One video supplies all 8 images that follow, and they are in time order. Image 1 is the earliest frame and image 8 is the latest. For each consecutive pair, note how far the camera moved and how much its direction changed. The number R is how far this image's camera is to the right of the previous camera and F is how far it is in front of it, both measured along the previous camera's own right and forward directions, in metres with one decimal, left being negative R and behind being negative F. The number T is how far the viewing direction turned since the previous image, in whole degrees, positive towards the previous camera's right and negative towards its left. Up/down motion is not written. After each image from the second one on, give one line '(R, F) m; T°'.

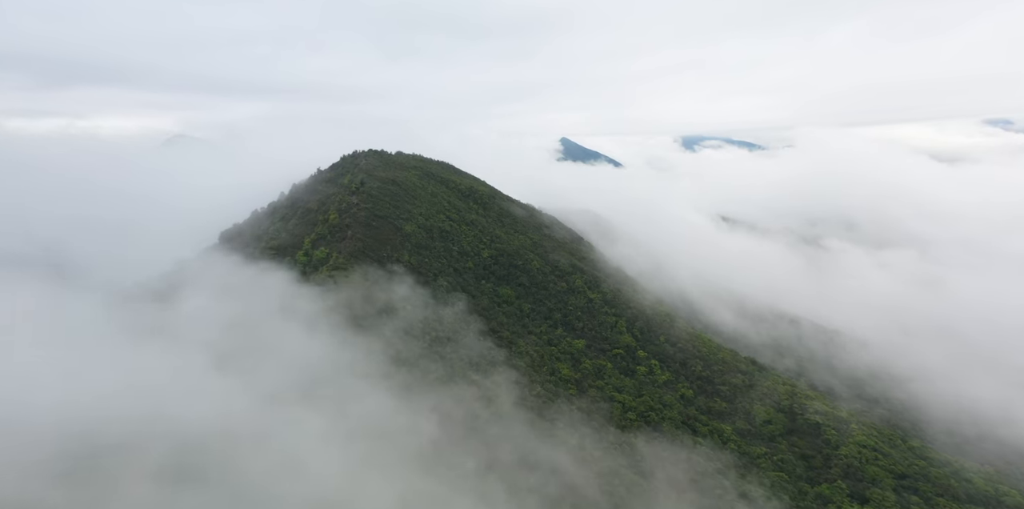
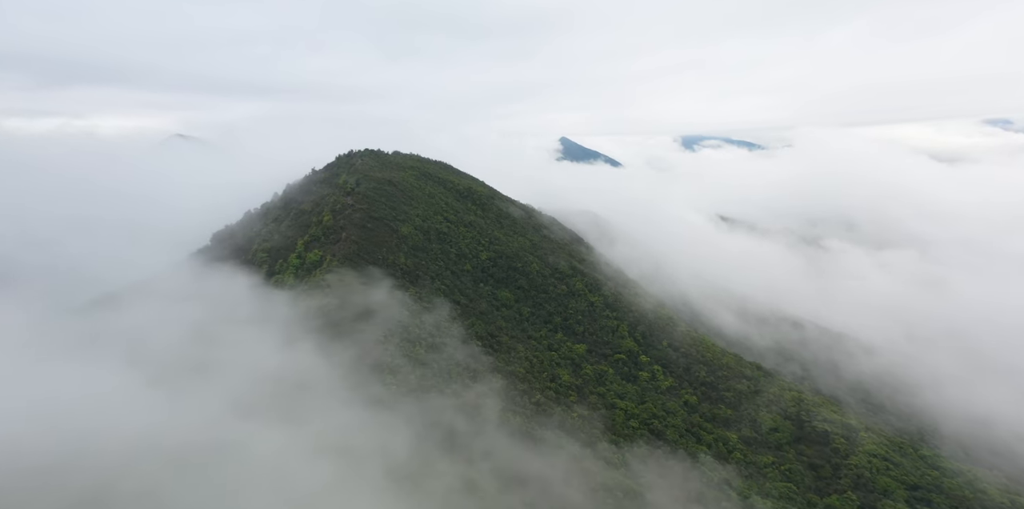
(+0.1, +1.7) m; 0°
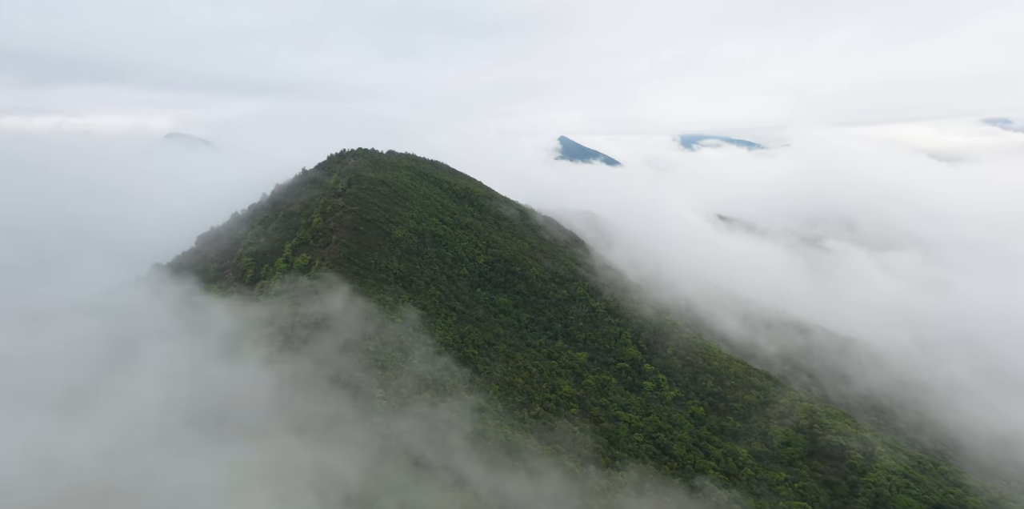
(+0.1, +2.9) m; 0°
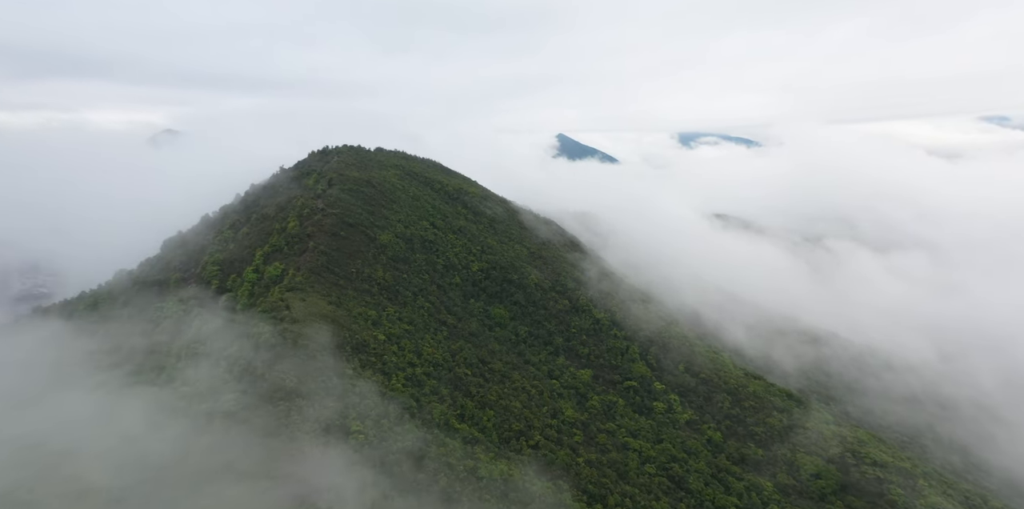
(+0.1, +5.8) m; 0°
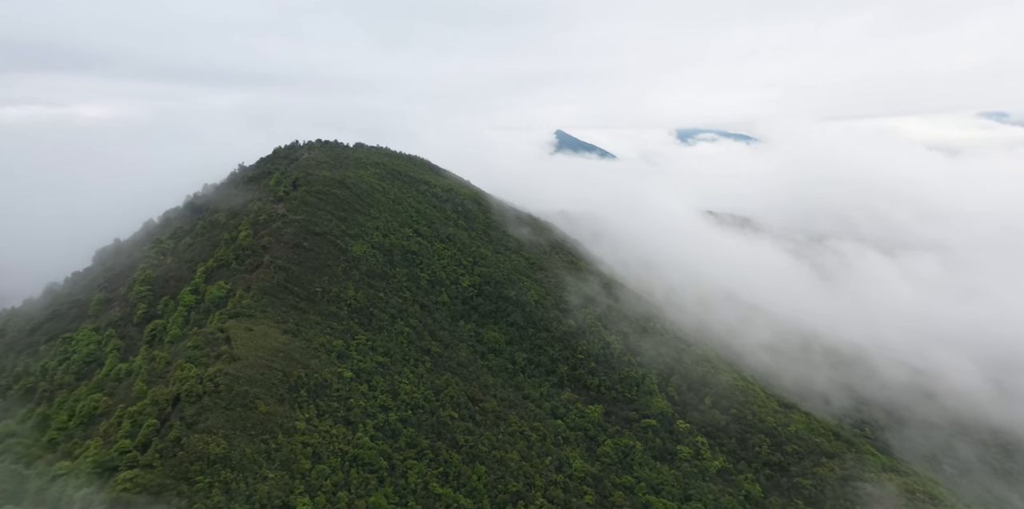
(+0.2, +9.1) m; 0°
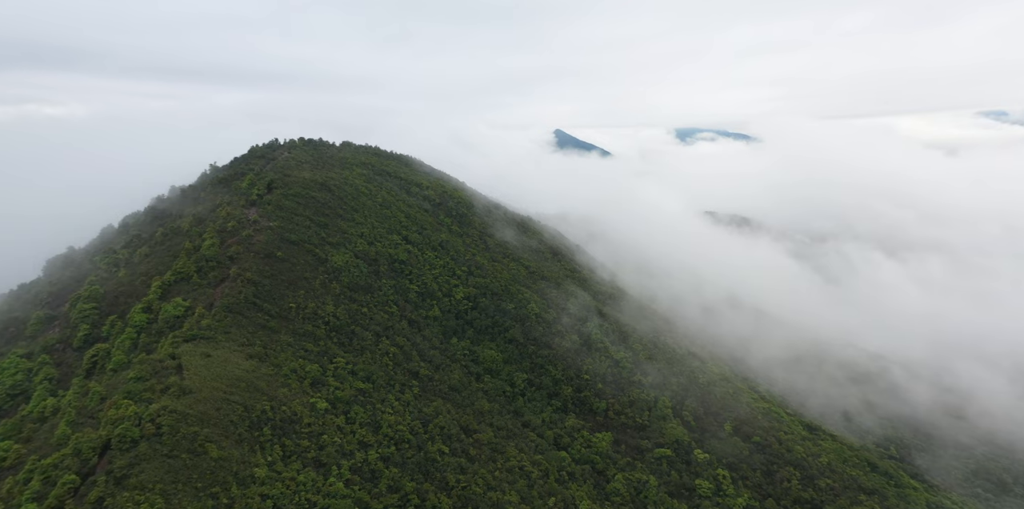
(+0.1, +5.1) m; 0°
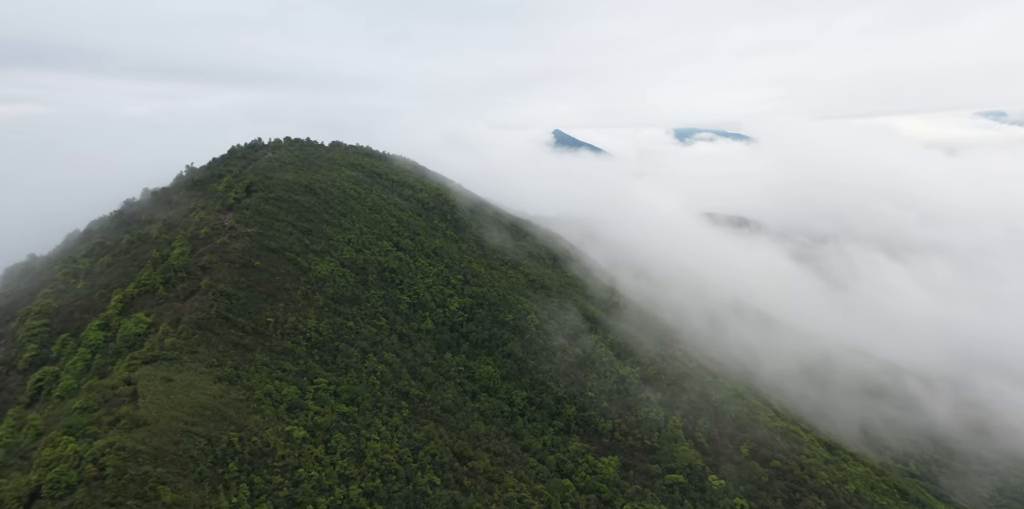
(0.0, +3.5) m; 0°
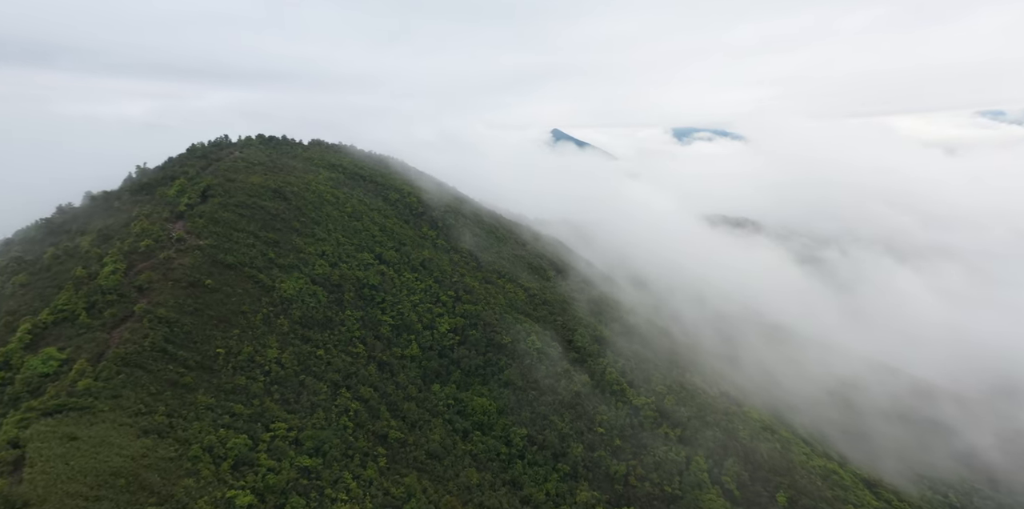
(+0.1, +6.1) m; 0°
